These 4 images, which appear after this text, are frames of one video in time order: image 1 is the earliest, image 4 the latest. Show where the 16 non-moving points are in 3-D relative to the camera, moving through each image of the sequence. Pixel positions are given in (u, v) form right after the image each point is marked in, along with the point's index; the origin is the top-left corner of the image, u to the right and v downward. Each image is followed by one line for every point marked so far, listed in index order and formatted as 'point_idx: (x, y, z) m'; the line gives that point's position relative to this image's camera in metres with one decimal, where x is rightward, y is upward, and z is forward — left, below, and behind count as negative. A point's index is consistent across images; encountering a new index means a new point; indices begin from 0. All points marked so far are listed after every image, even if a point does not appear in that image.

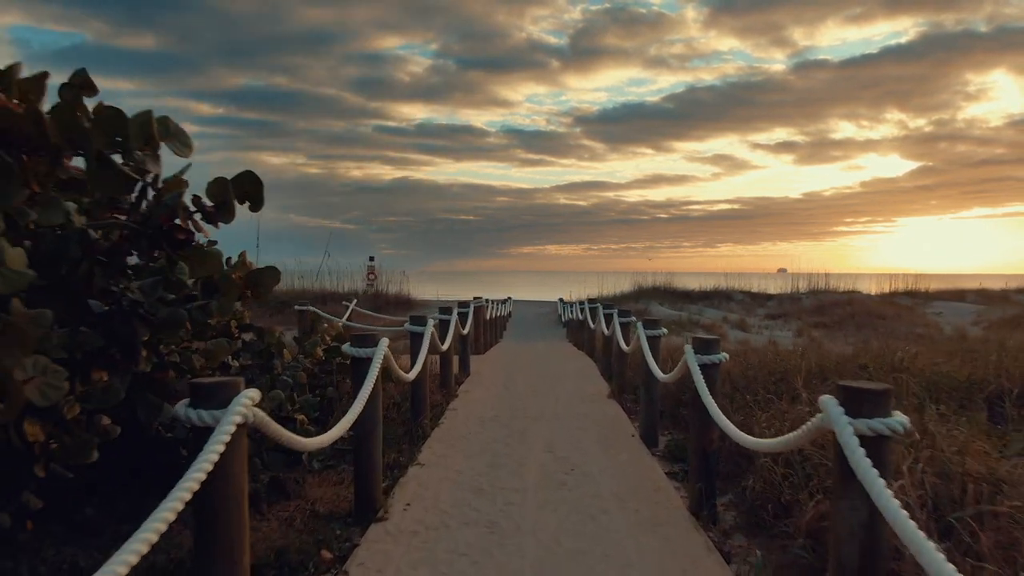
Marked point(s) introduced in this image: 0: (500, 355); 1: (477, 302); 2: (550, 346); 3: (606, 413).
0: (-0.2, -1.0, +13.3) m
1: (-0.5, -0.2, +12.5) m
2: (+0.7, -1.1, +16.6) m
3: (+0.8, -1.0, +7.1) m
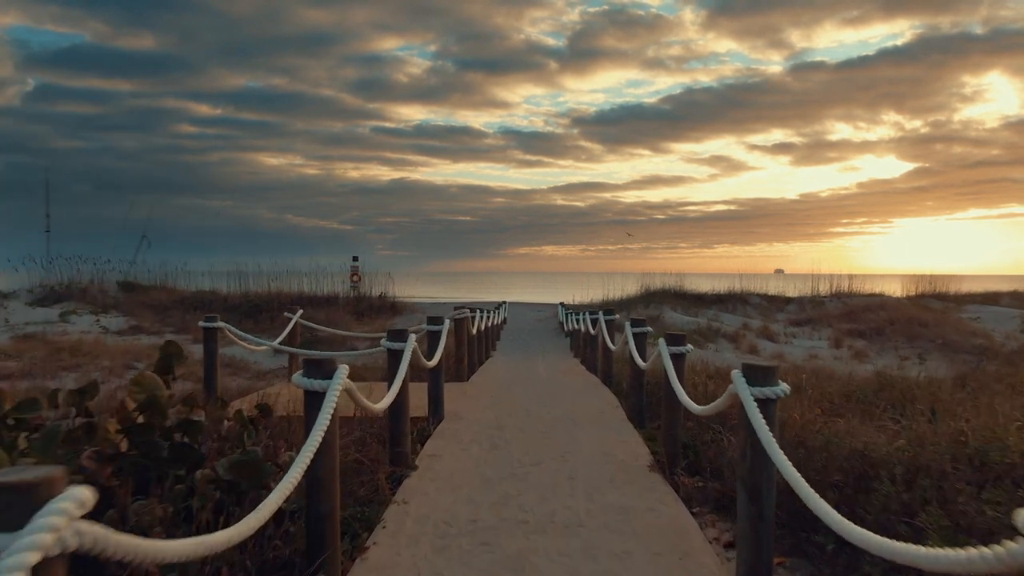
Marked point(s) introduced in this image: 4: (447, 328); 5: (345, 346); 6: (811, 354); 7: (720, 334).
0: (-0.3, -1.1, +10.4) m
1: (-0.6, -0.3, +9.6) m
2: (+0.6, -1.2, +13.7) m
3: (+0.7, -1.1, +4.2) m
4: (-0.5, -0.3, +7.2) m
5: (-3.8, -1.4, +19.6) m
6: (+5.9, -1.3, +17.1) m
7: (+4.8, -1.1, +20.0) m
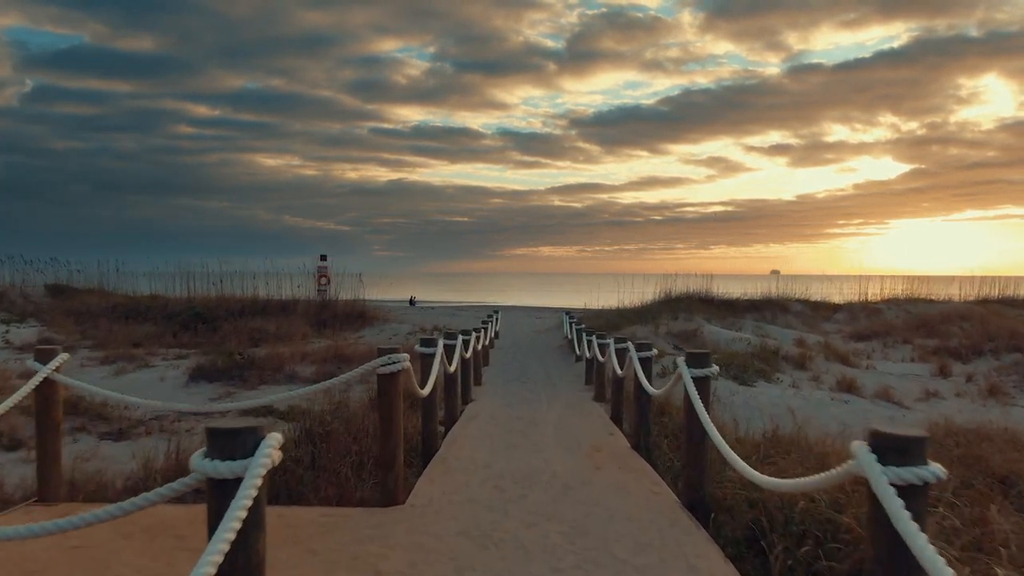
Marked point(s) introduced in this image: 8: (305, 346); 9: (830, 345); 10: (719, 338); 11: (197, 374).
0: (-0.4, -1.2, +5.4) m
1: (-0.7, -0.4, +4.6) m
2: (+0.5, -1.3, +8.7) m
3: (+0.6, -1.2, -0.8) m
4: (-0.6, -0.4, +2.2) m
5: (-3.9, -1.5, +14.6) m
6: (+5.8, -1.4, +12.1) m
7: (+4.7, -1.2, +15.0) m
8: (-4.4, -1.2, +18.5) m
9: (+6.9, -1.2, +18.8) m
10: (+4.0, -1.0, +16.6) m
11: (-5.4, -1.5, +14.9) m
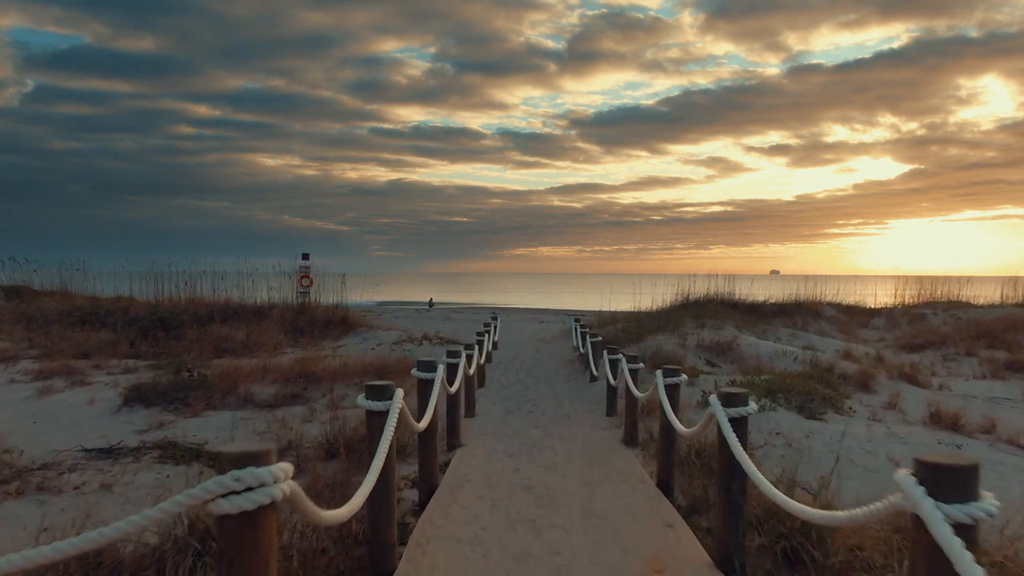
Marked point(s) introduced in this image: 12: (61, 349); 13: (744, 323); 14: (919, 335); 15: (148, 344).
0: (-0.4, -1.3, +2.8) m
1: (-0.6, -0.4, +2.0) m
2: (+0.6, -1.3, +6.1) m
3: (+0.6, -1.3, -3.4) m
4: (-0.6, -0.5, -0.4) m
5: (-3.9, -1.6, +12.0) m
6: (+5.8, -1.5, +9.5) m
7: (+4.7, -1.3, +12.4) m
8: (-4.4, -1.3, +15.9) m
9: (+6.9, -1.3, +16.2) m
10: (+4.0, -1.0, +14.0) m
11: (-5.4, -1.5, +12.3) m
12: (-9.9, -1.4, +18.9) m
13: (+5.0, -0.8, +18.5) m
14: (+9.2, -1.0, +19.3) m
15: (-8.1, -1.3, +19.3) m
